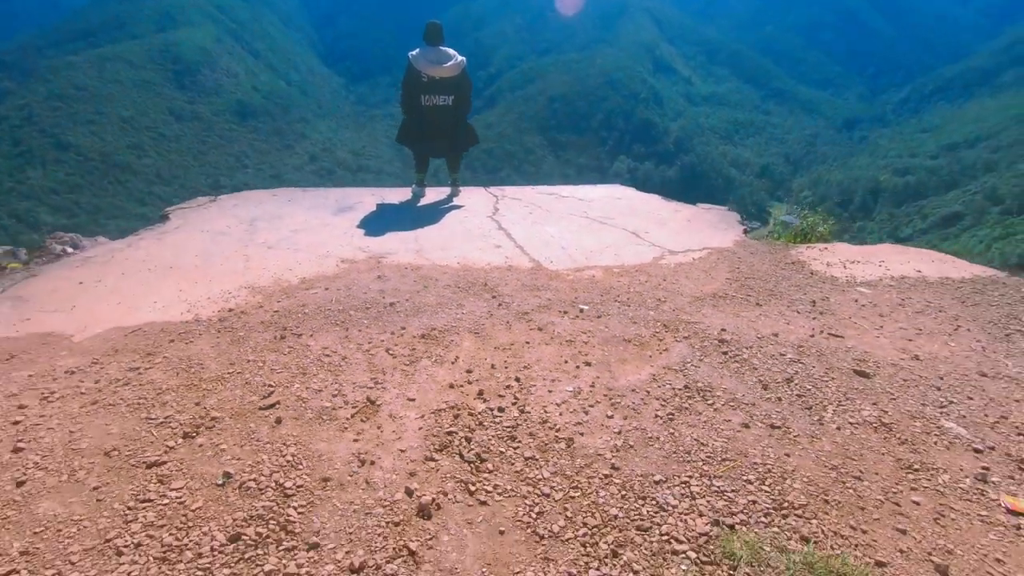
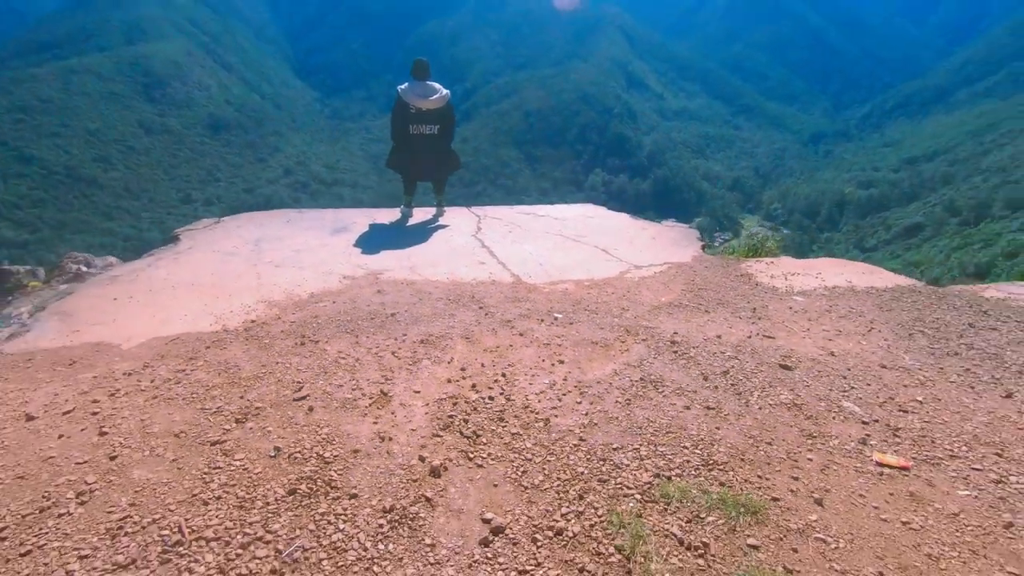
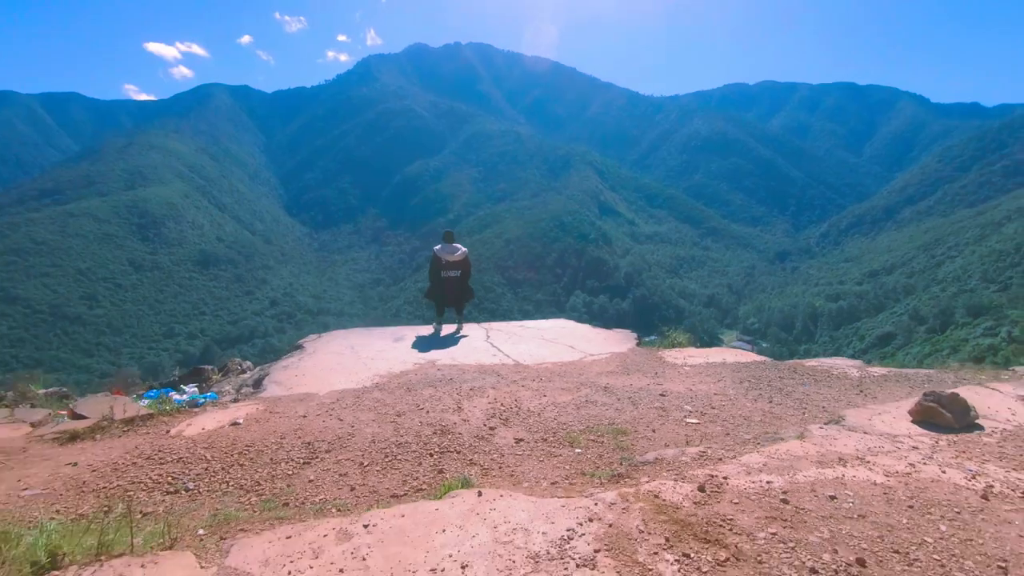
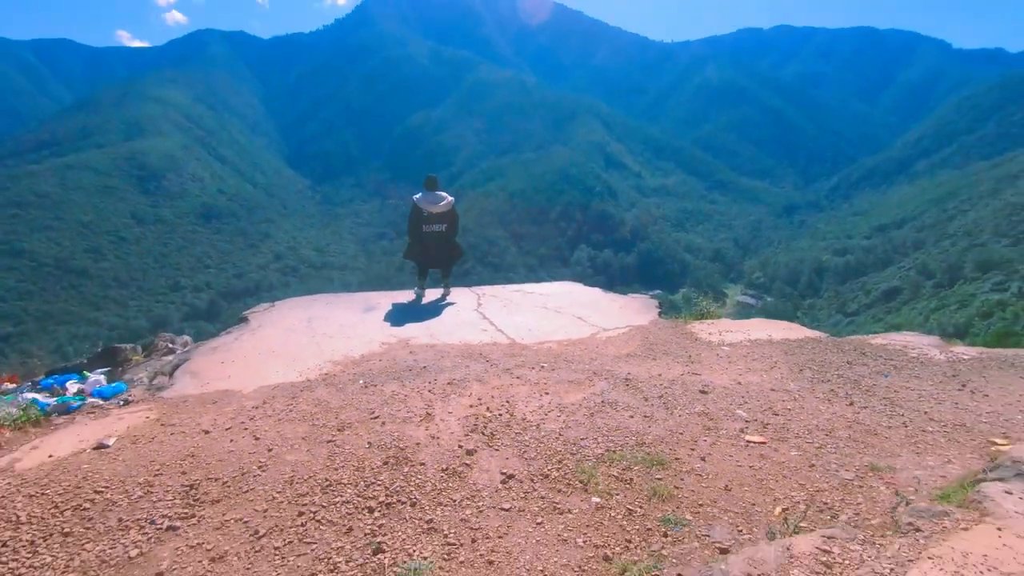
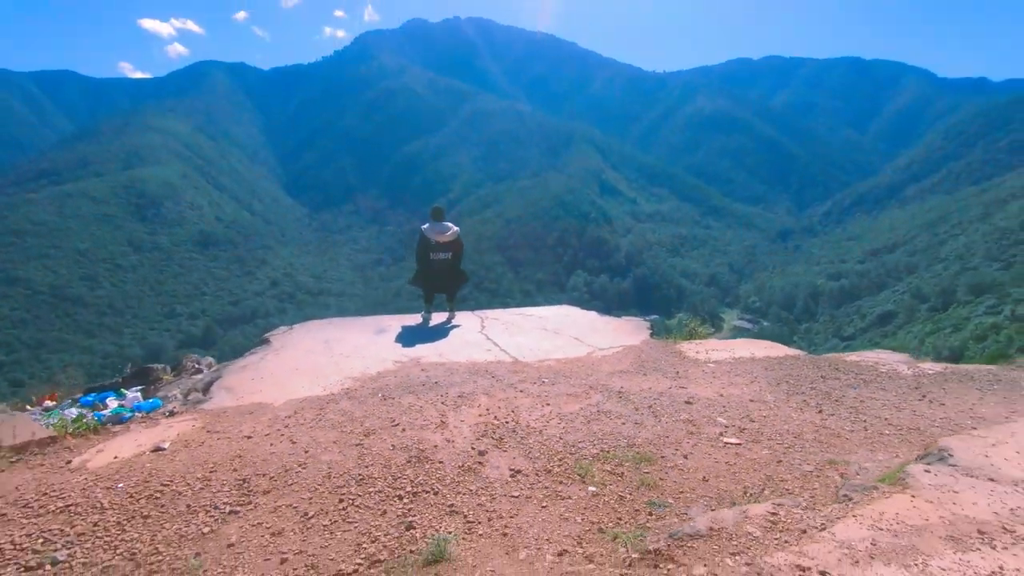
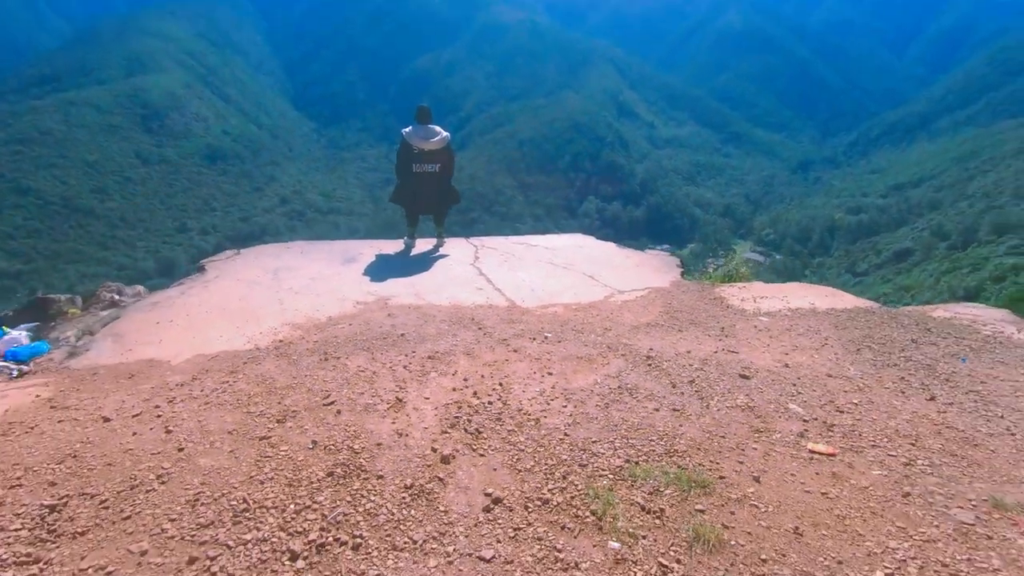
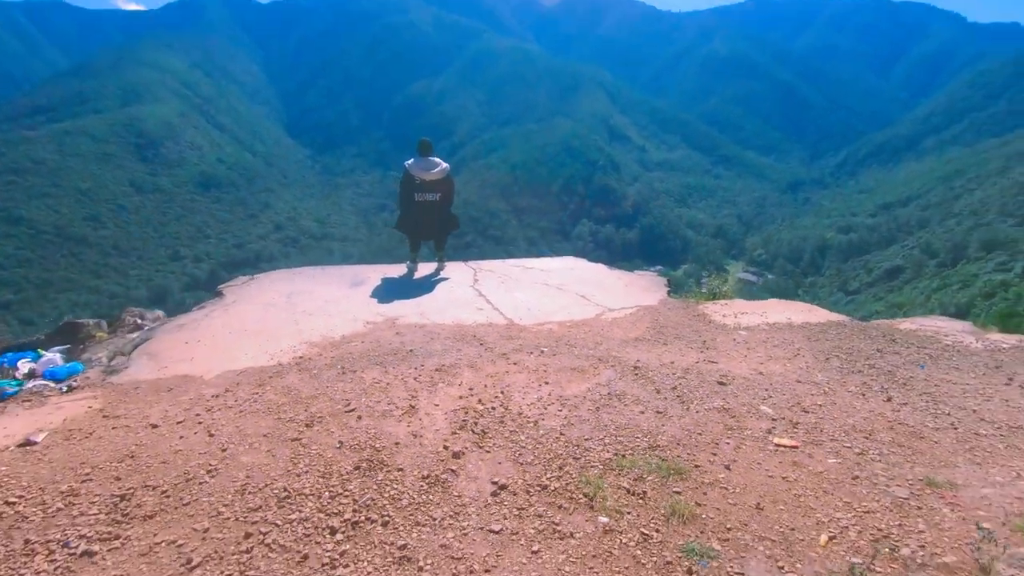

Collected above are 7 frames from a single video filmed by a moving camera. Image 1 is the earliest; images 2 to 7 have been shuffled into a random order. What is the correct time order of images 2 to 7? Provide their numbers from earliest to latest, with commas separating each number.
2, 6, 7, 4, 5, 3
